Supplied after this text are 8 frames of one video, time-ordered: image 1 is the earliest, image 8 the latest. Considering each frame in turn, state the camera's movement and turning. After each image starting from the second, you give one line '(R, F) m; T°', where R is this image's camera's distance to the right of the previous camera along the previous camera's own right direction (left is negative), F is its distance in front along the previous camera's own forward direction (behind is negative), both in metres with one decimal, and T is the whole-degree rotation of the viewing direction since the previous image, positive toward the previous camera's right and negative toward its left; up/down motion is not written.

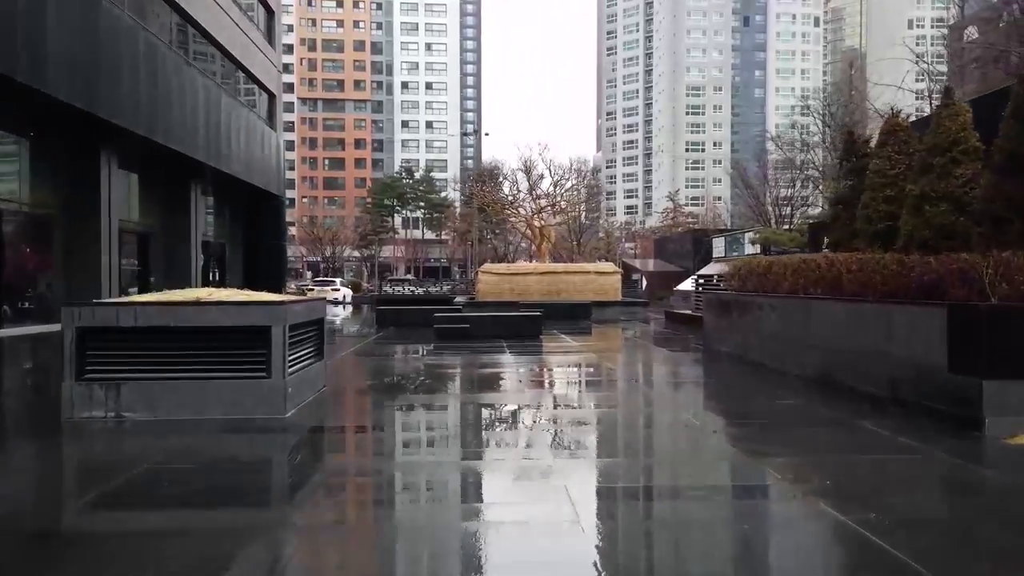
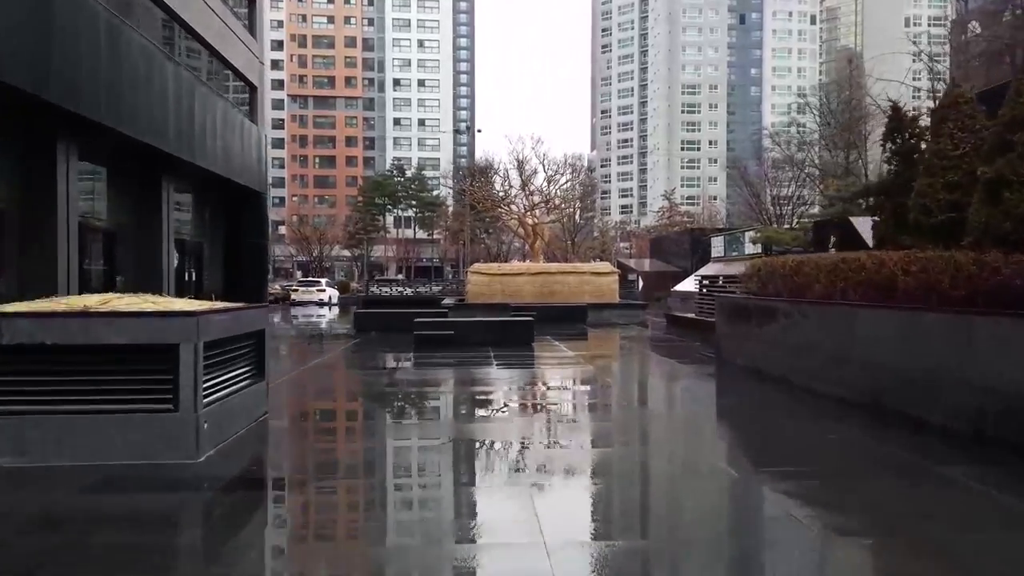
(+0.1, +1.1) m; 0°
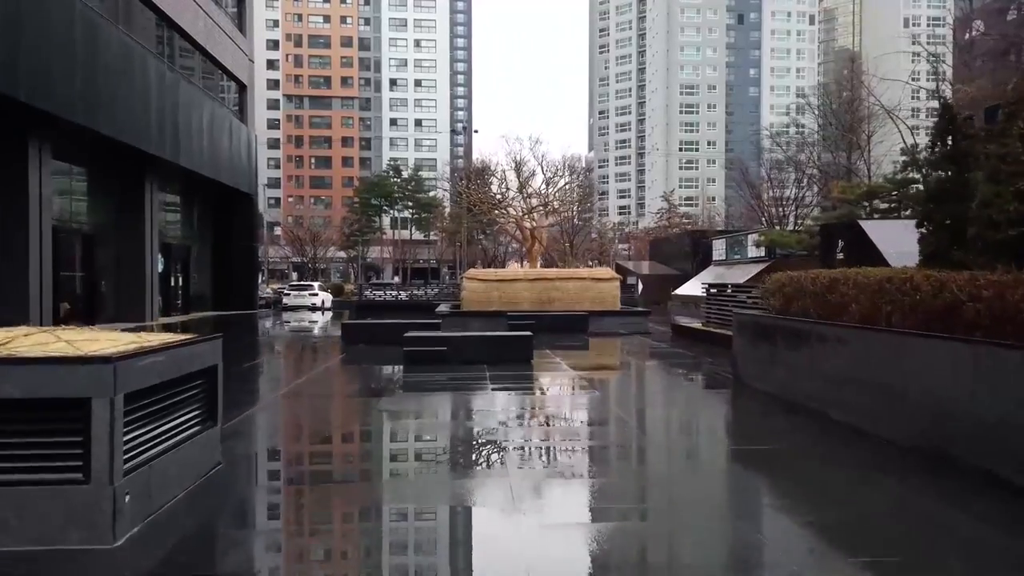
(0.0, +0.7) m; 0°
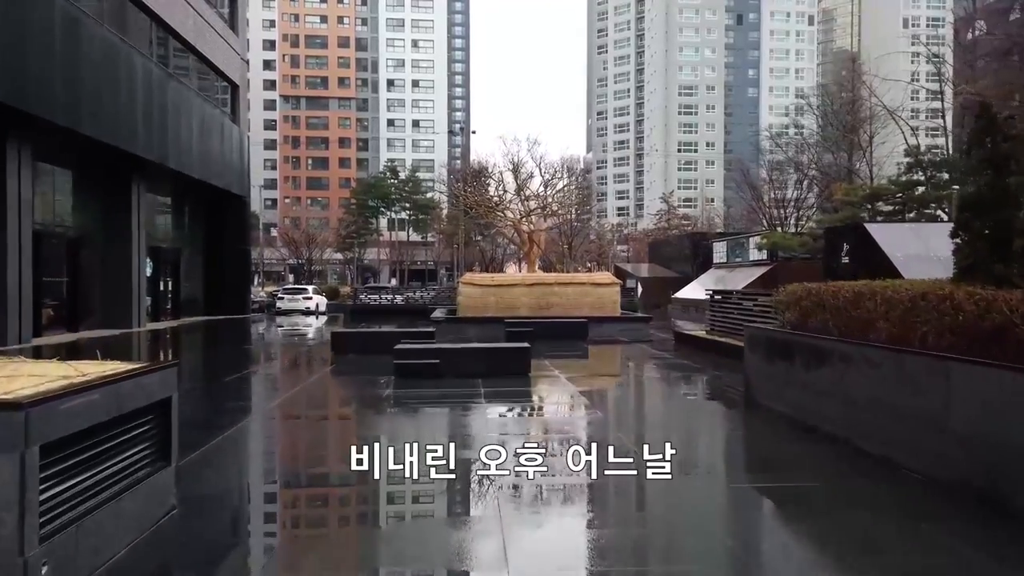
(0.0, +0.5) m; 0°
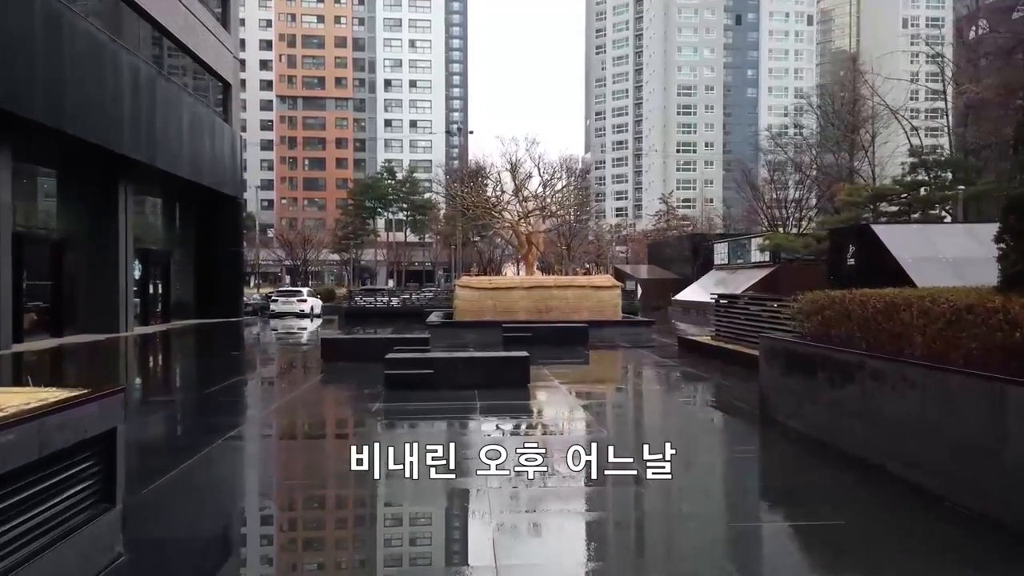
(0.0, +0.5) m; 0°
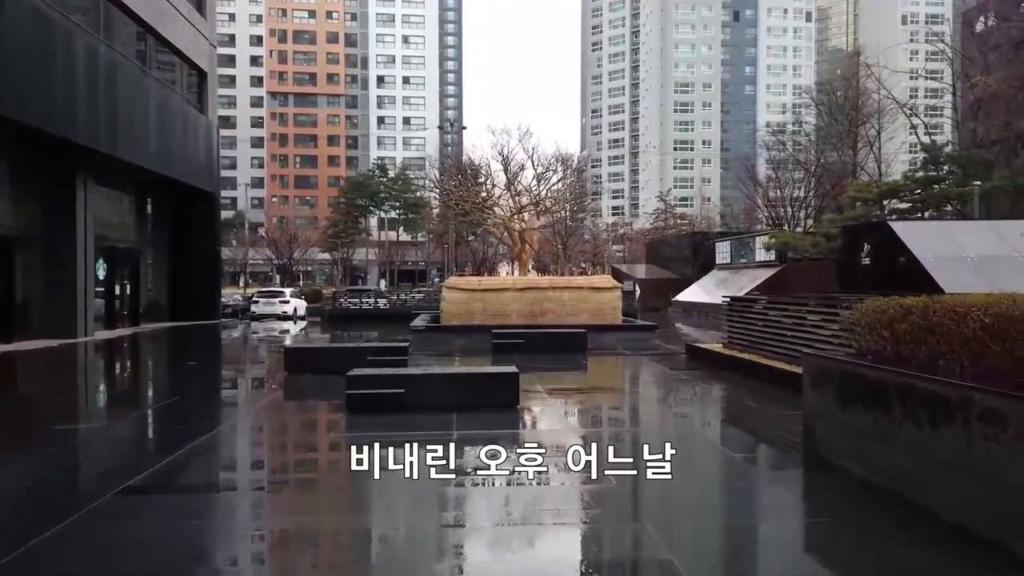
(+0.1, +1.3) m; 0°
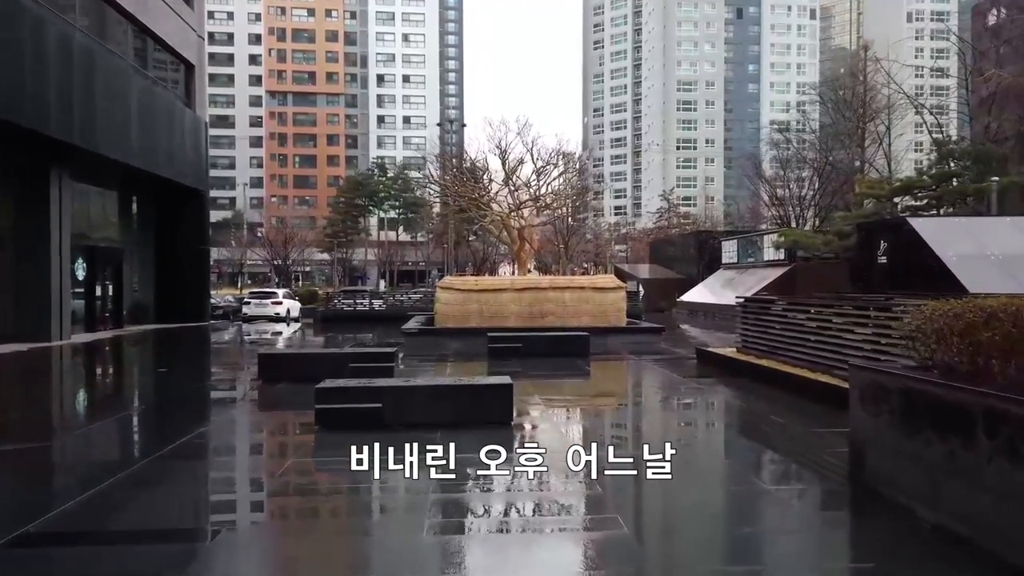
(+0.1, +0.9) m; 0°
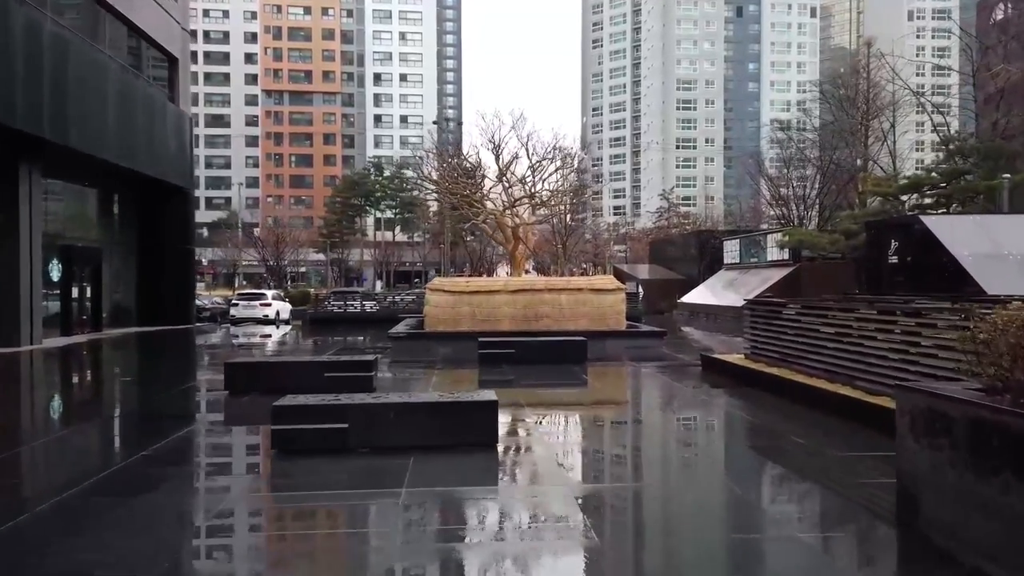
(+0.1, +0.8) m; 0°
